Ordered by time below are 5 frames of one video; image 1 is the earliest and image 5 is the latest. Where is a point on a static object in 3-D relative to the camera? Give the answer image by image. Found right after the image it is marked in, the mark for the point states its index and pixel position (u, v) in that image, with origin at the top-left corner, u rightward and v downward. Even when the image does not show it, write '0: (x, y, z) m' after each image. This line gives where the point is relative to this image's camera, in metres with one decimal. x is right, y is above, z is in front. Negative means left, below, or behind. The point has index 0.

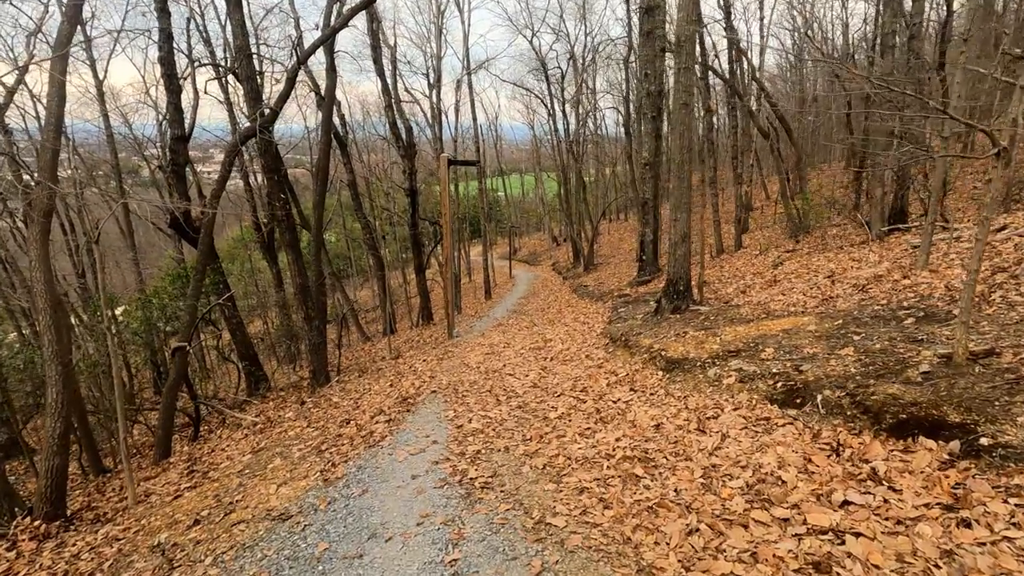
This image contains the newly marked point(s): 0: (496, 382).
0: (-0.2, -1.4, +8.0) m
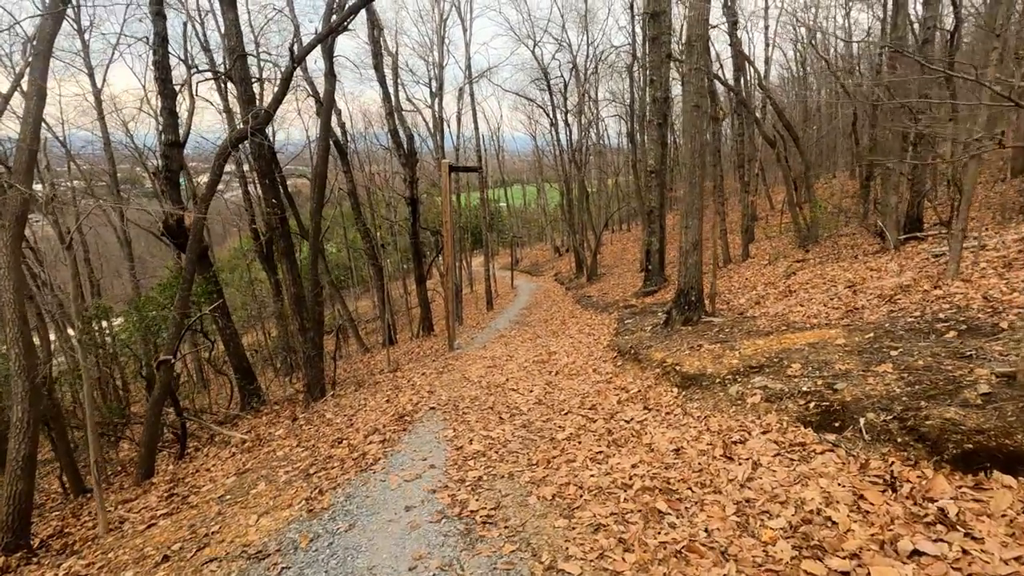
0: (-0.2, -1.6, +7.5) m
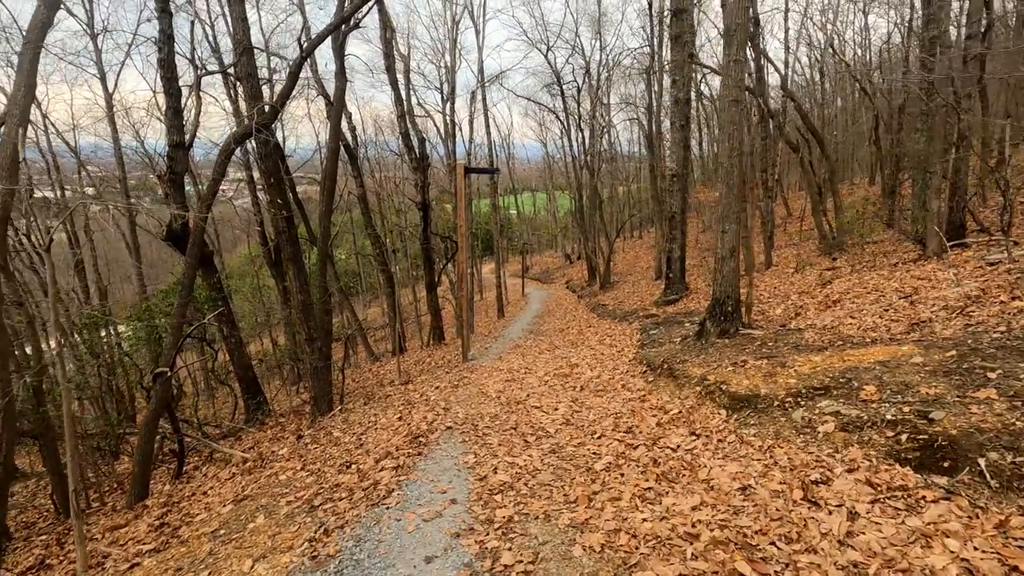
0: (+0.1, -1.7, +6.9) m
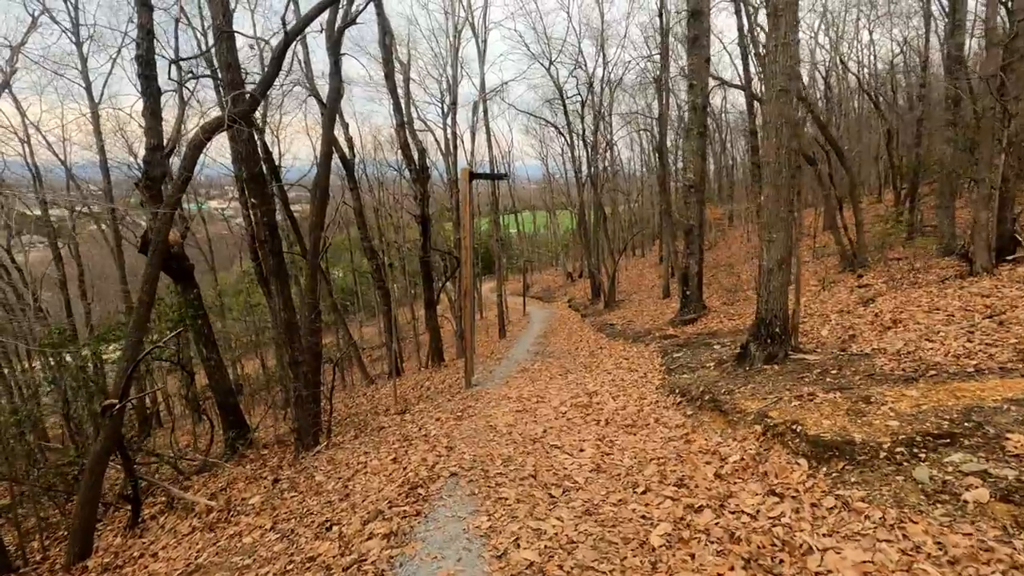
0: (+0.3, -1.9, +5.7) m
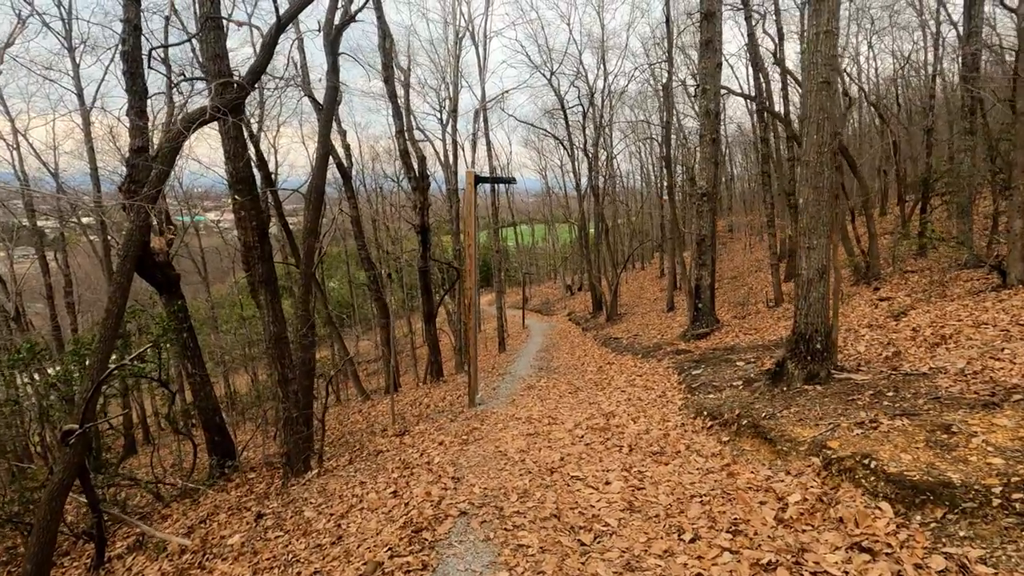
0: (+0.5, -2.0, +5.0) m
